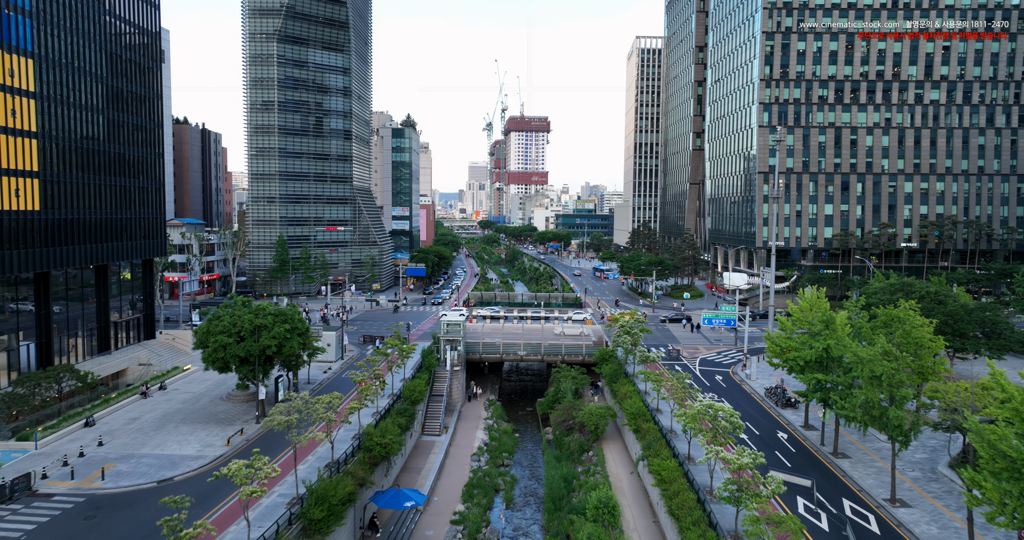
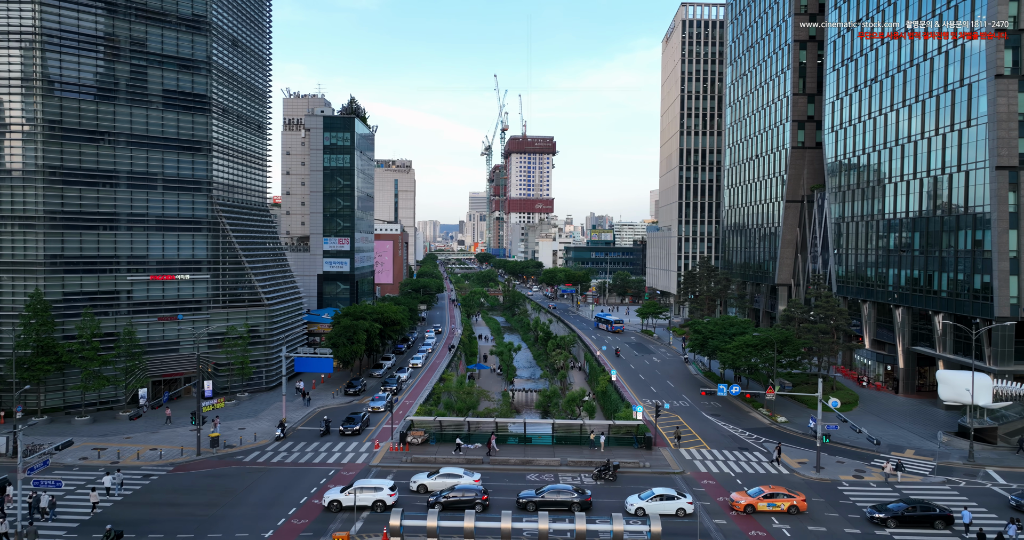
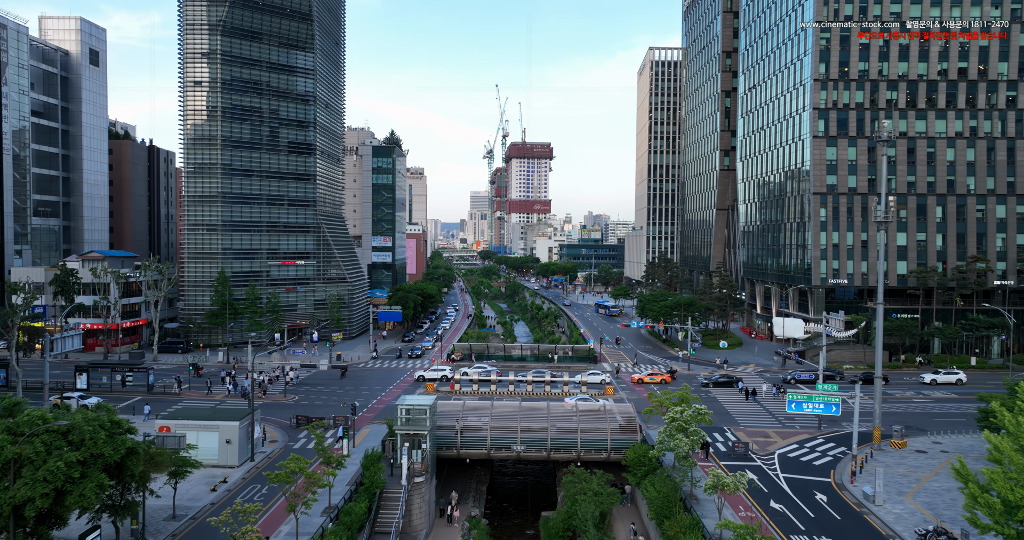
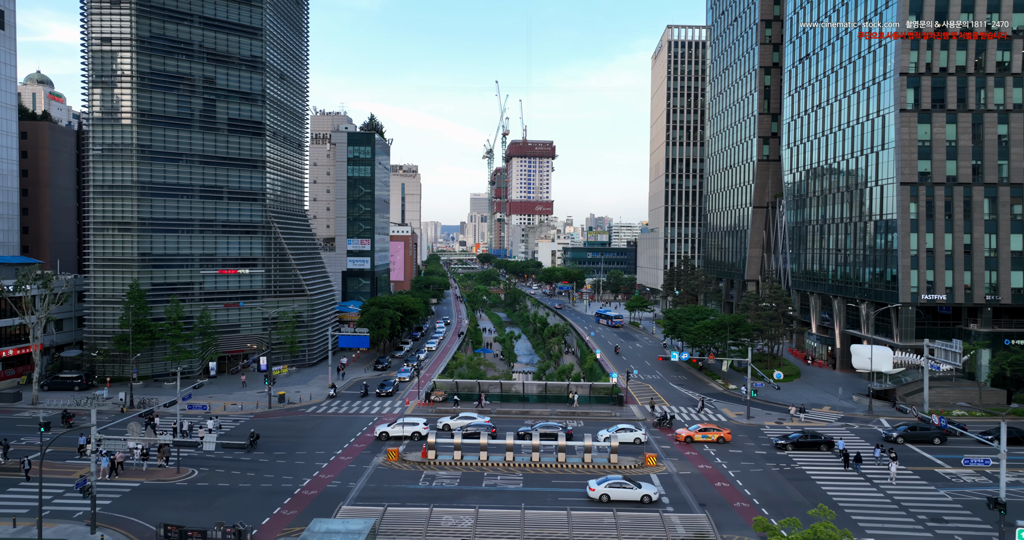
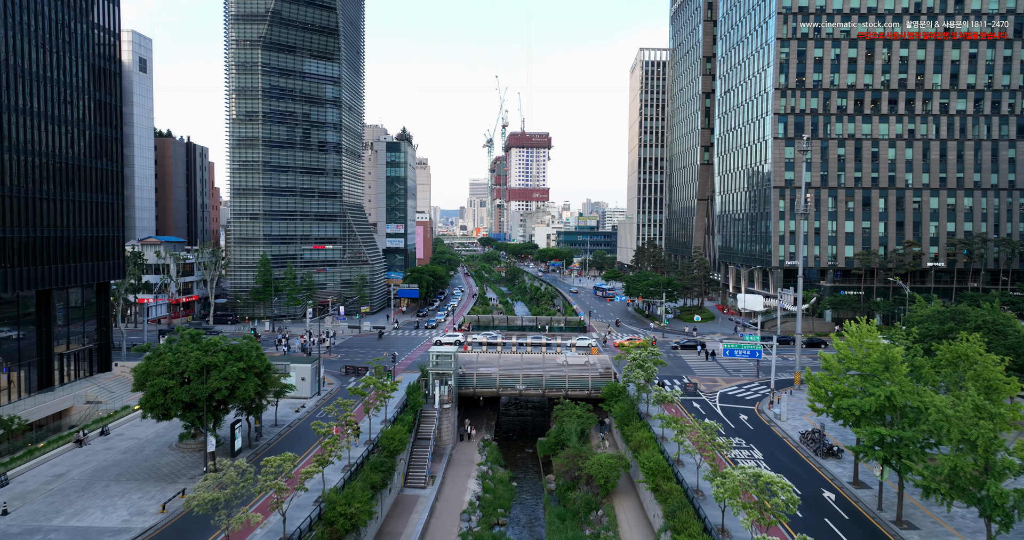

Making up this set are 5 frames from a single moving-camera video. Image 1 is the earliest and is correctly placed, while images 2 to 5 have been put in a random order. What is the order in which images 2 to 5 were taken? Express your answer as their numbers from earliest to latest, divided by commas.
5, 3, 4, 2
